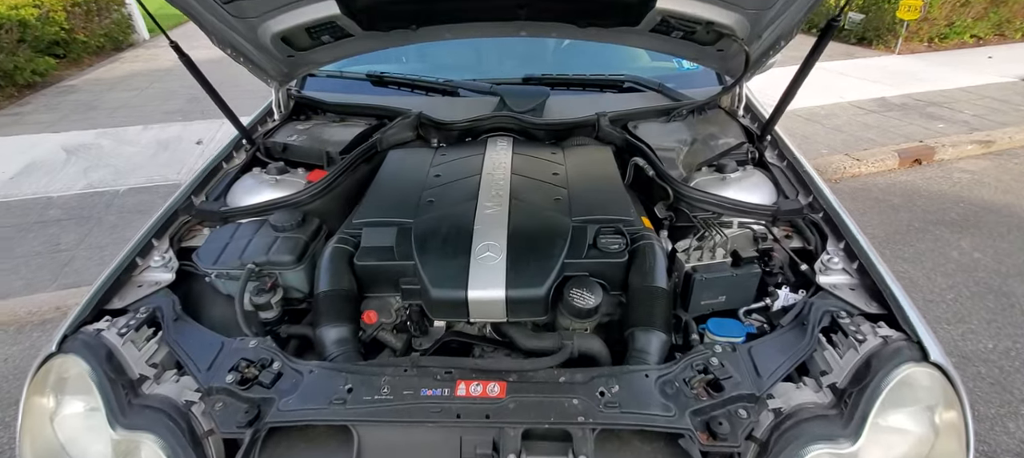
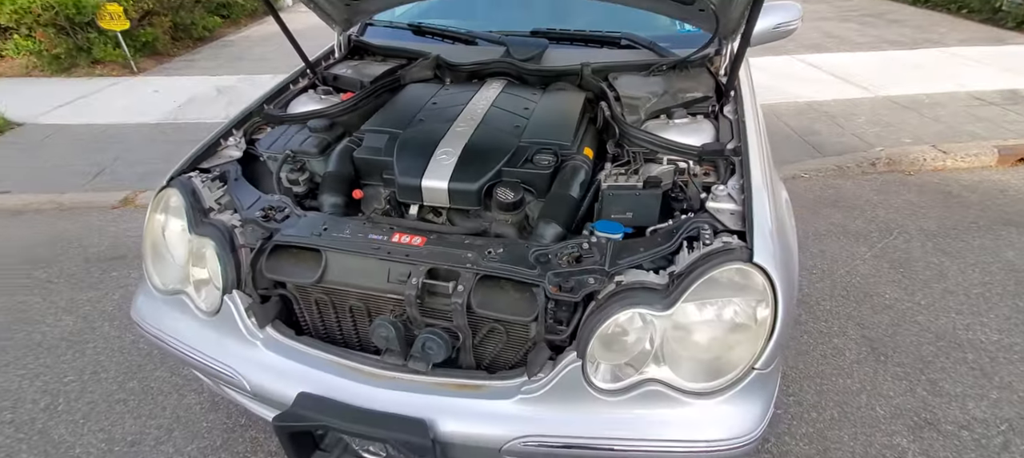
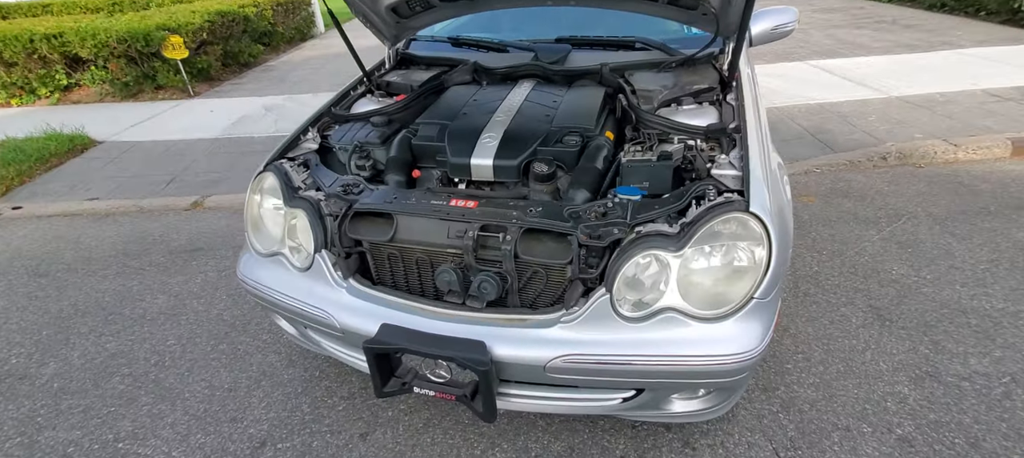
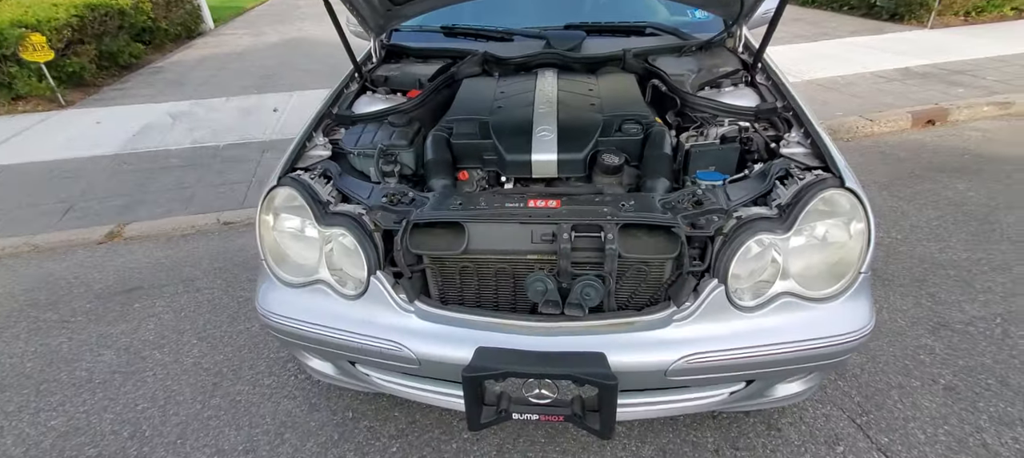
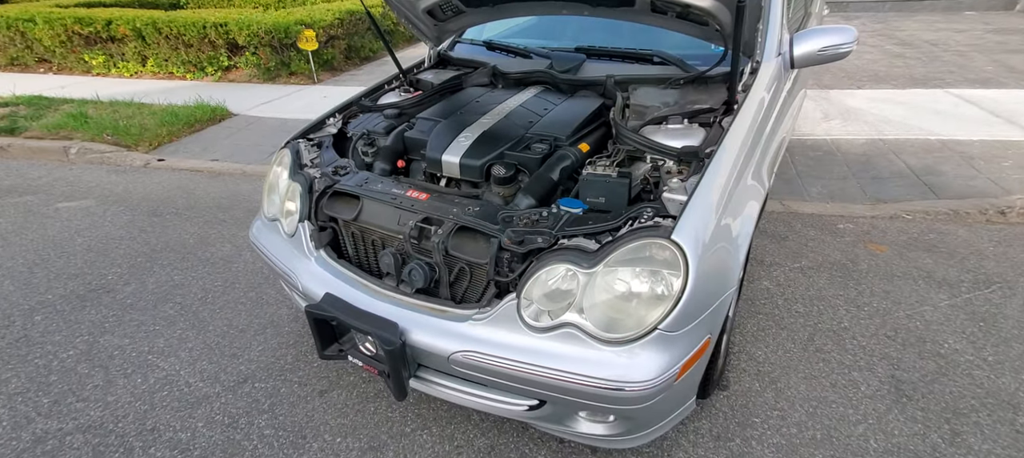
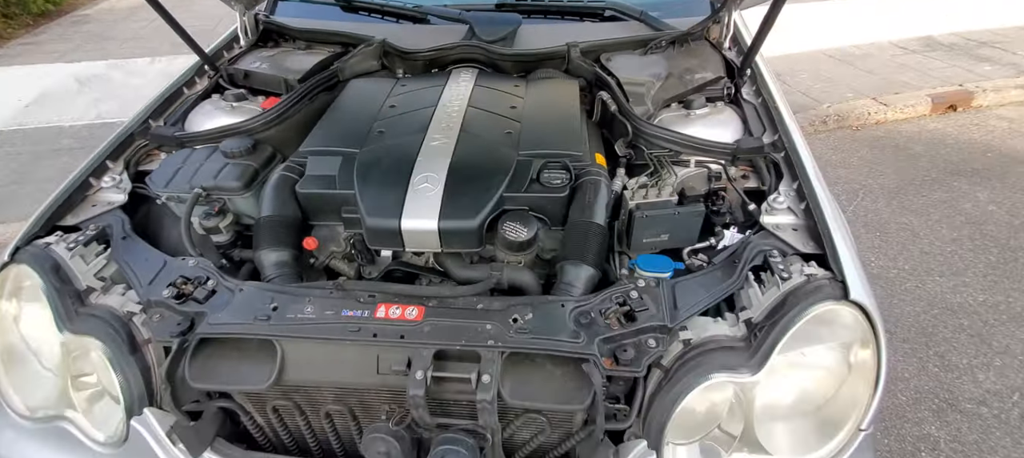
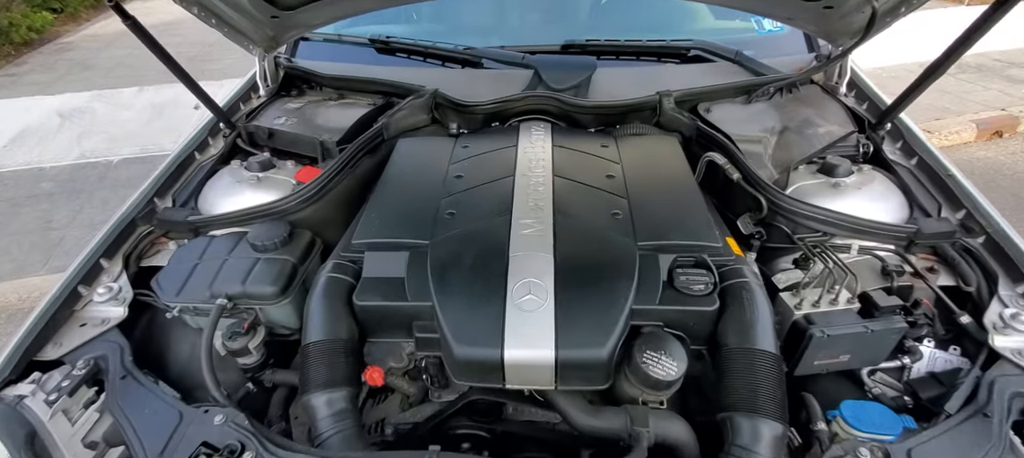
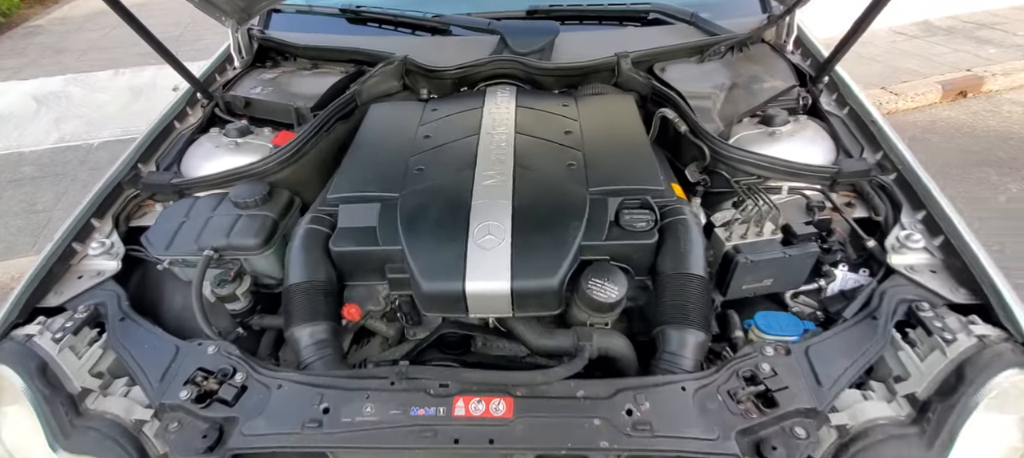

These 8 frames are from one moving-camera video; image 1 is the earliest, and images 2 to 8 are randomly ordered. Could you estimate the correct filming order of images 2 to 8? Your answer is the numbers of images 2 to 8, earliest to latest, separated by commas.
7, 8, 6, 2, 5, 3, 4
